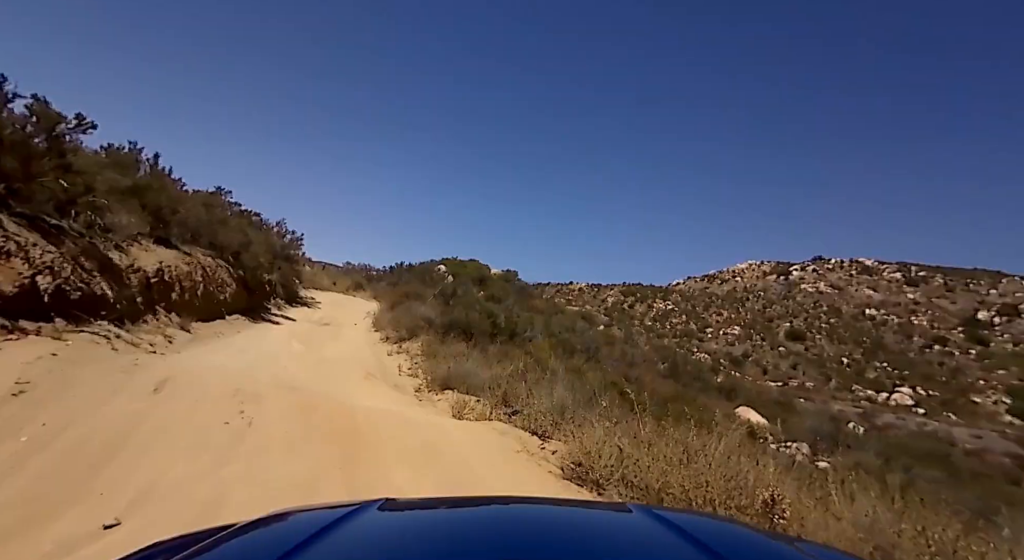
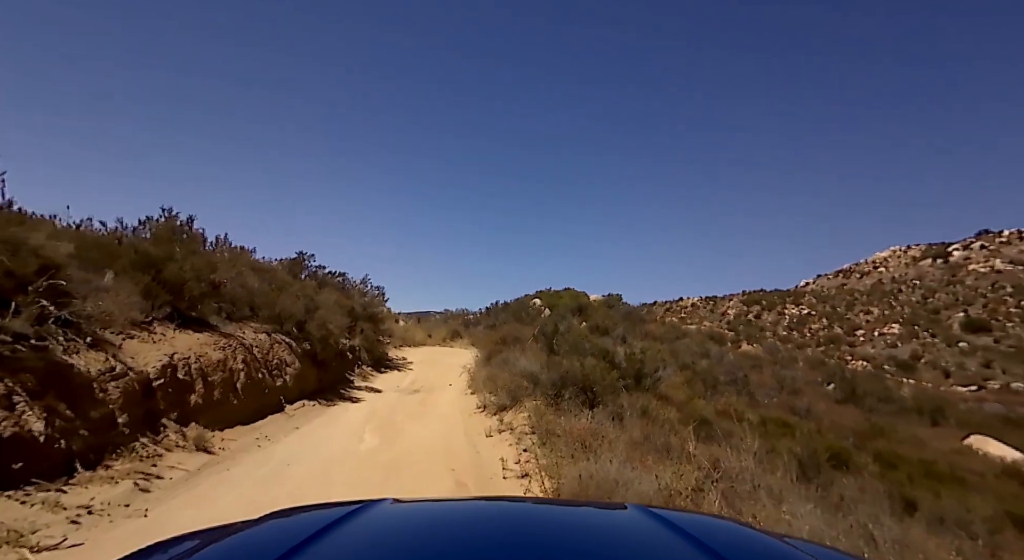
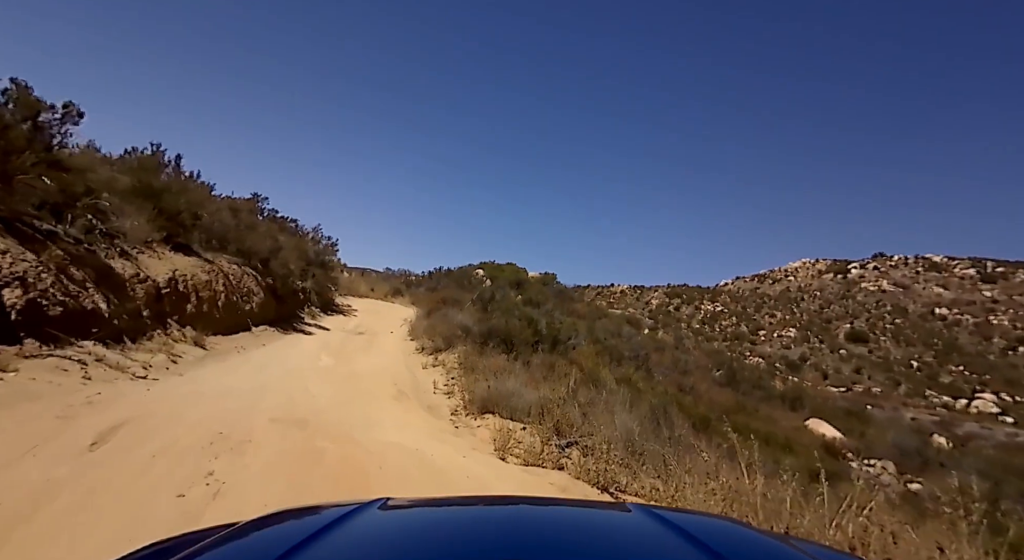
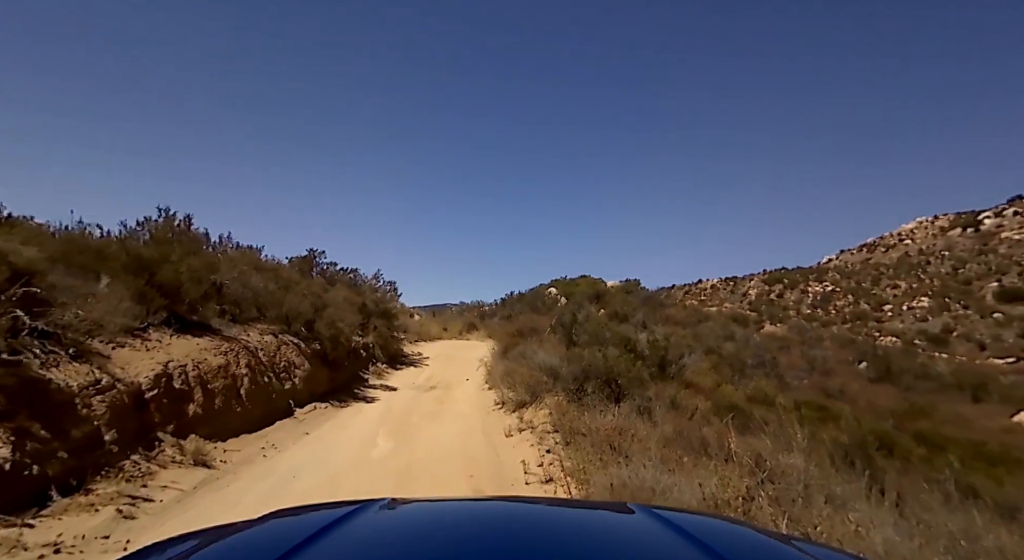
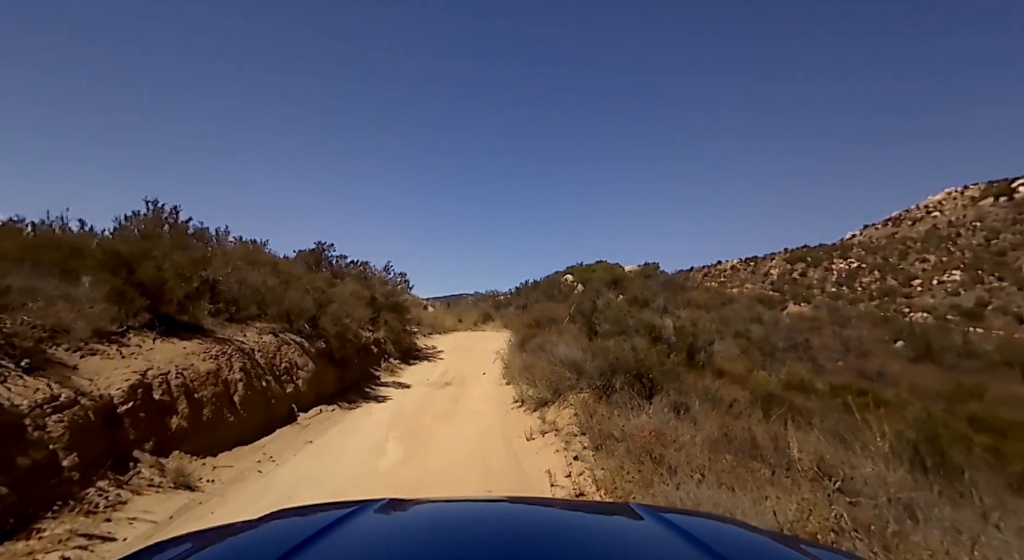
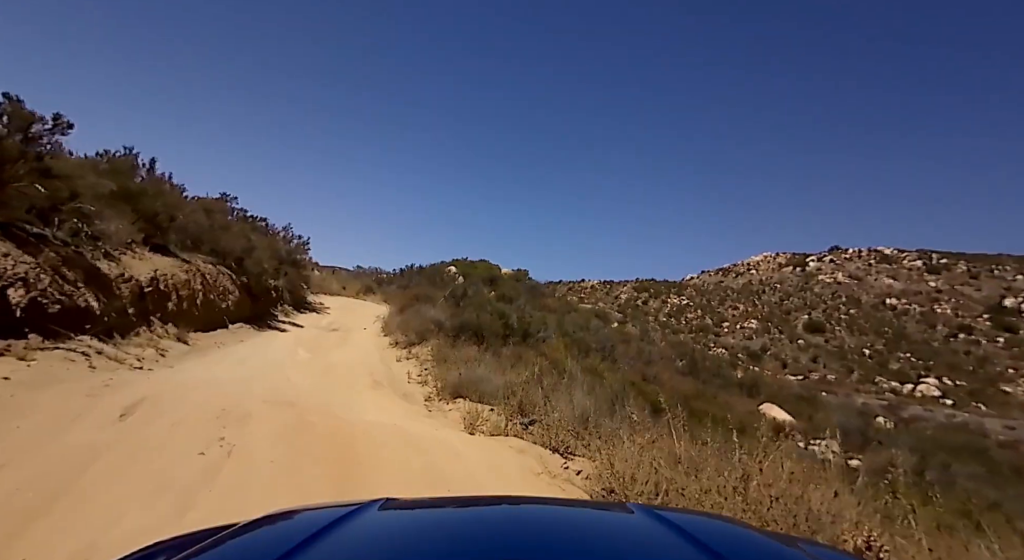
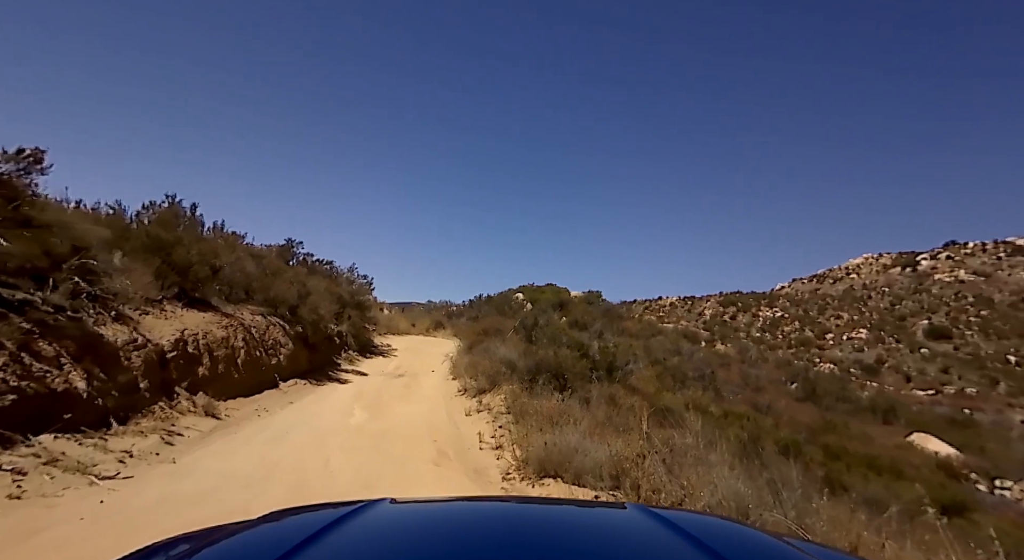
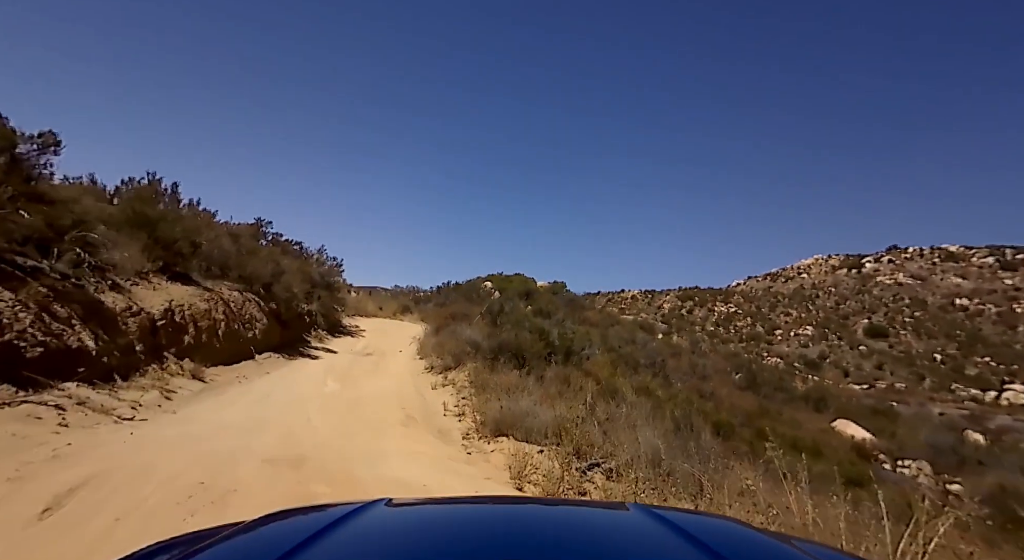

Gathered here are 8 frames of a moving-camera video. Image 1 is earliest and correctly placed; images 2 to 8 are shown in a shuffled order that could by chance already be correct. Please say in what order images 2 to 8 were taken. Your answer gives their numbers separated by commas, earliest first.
6, 3, 8, 7, 2, 4, 5
